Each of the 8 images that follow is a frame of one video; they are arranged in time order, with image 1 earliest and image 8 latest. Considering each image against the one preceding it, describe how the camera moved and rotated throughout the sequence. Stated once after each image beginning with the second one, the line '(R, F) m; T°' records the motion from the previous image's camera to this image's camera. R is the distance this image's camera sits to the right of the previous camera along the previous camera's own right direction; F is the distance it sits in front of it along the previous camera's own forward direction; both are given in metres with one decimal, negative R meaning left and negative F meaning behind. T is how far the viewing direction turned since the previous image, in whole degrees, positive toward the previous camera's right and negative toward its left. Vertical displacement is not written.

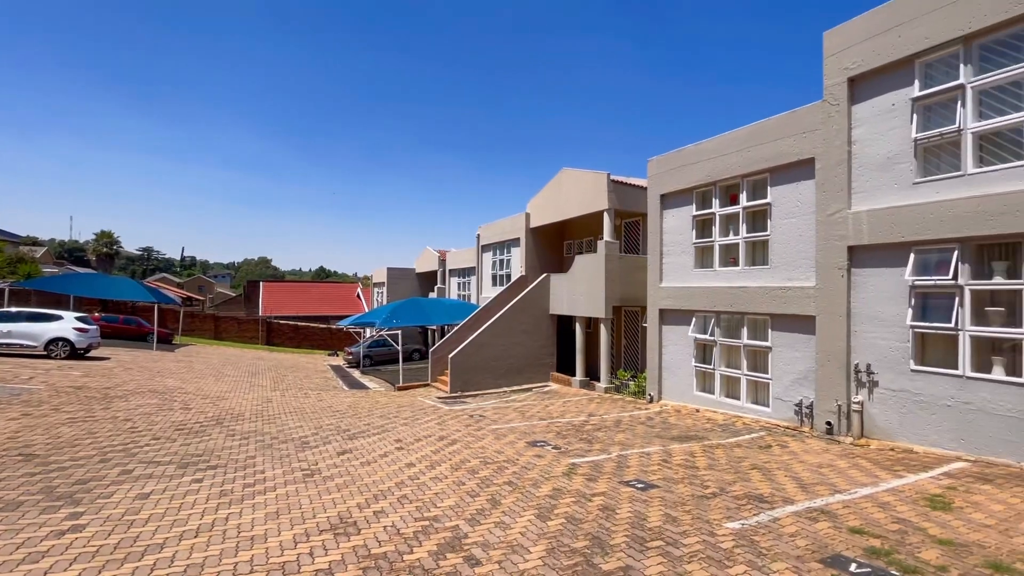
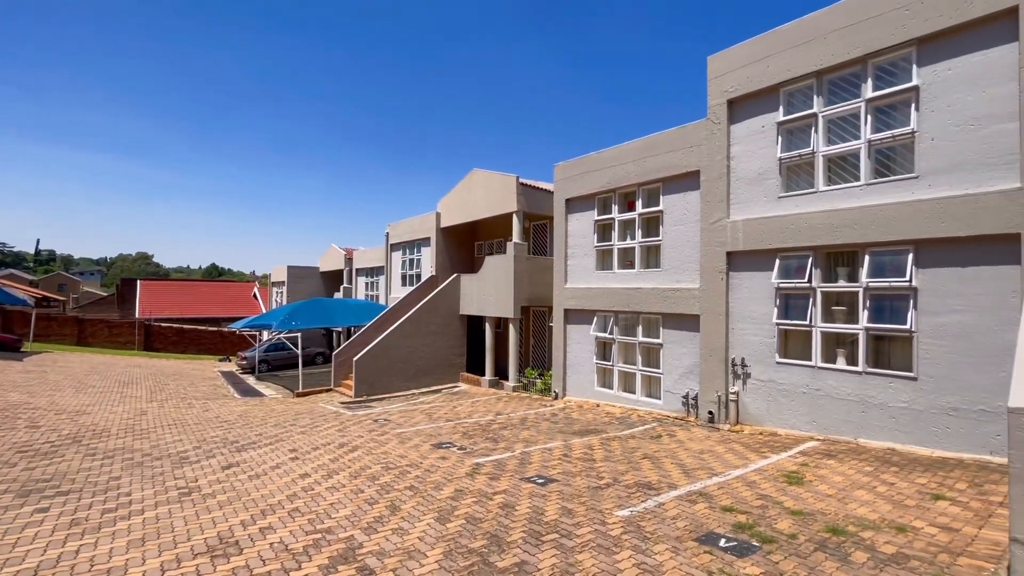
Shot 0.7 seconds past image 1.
(+0.1, 0.0) m; +10°
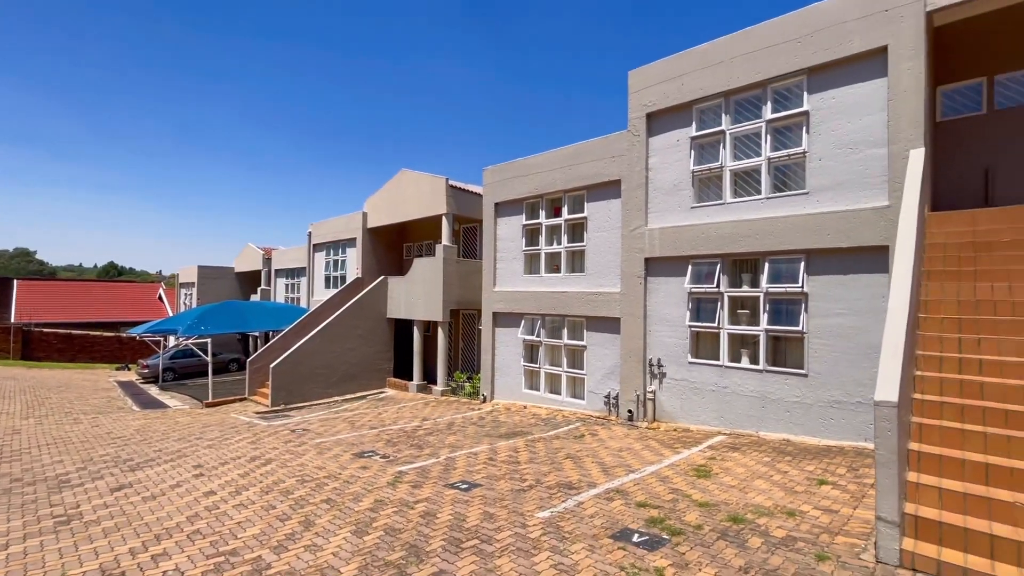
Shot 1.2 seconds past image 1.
(+0.1, 0.0) m; +8°
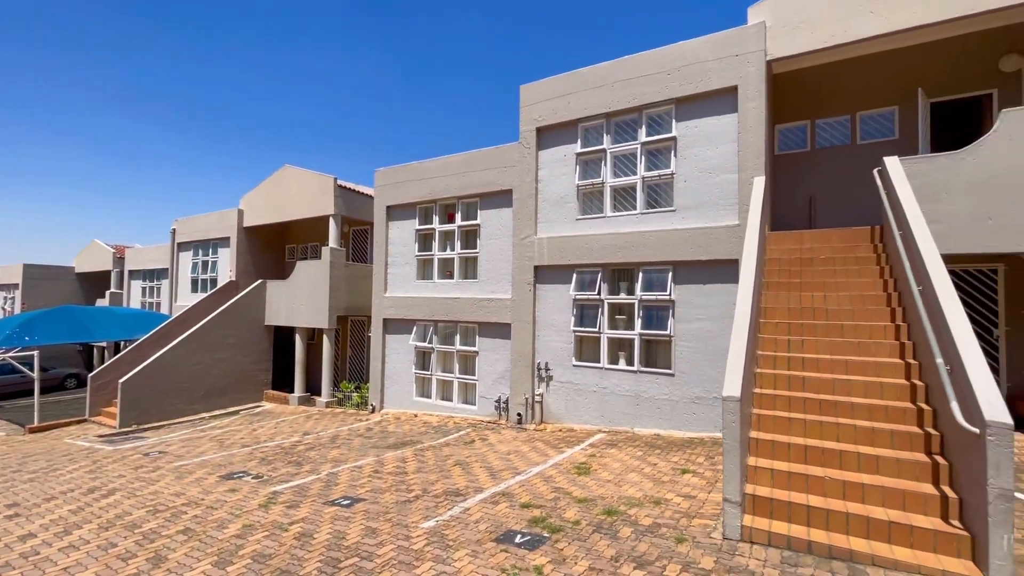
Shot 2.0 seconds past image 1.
(+0.1, 0.0) m; +12°
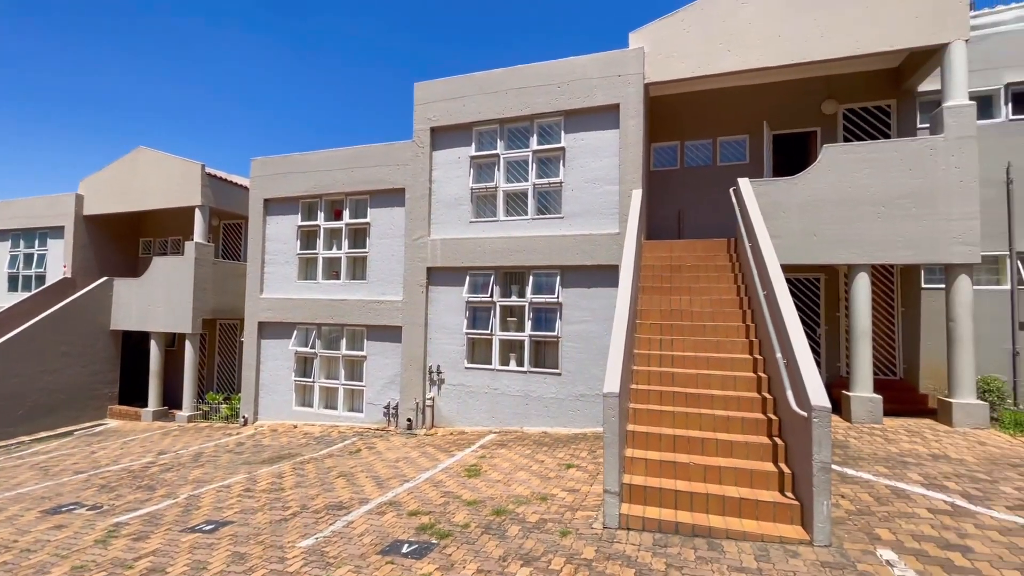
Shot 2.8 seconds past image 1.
(0.0, 0.0) m; +13°
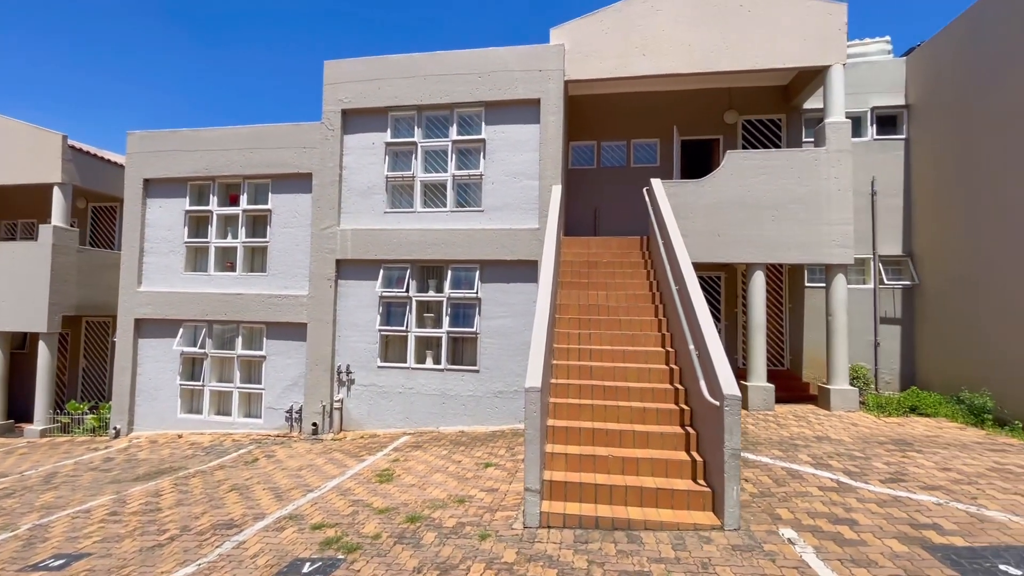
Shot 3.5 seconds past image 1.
(0.0, +0.2) m; +10°
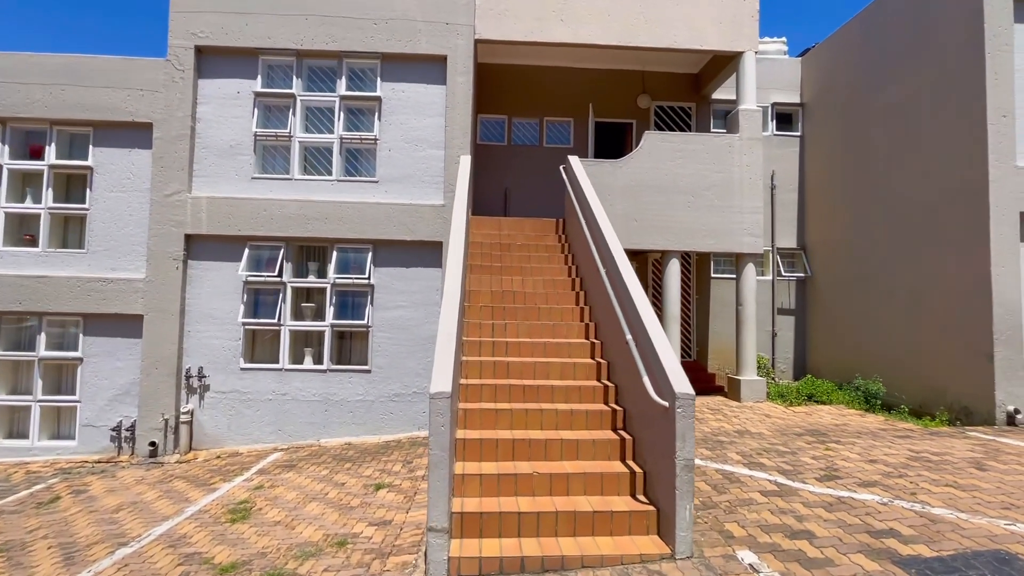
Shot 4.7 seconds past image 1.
(0.0, +1.1) m; +12°
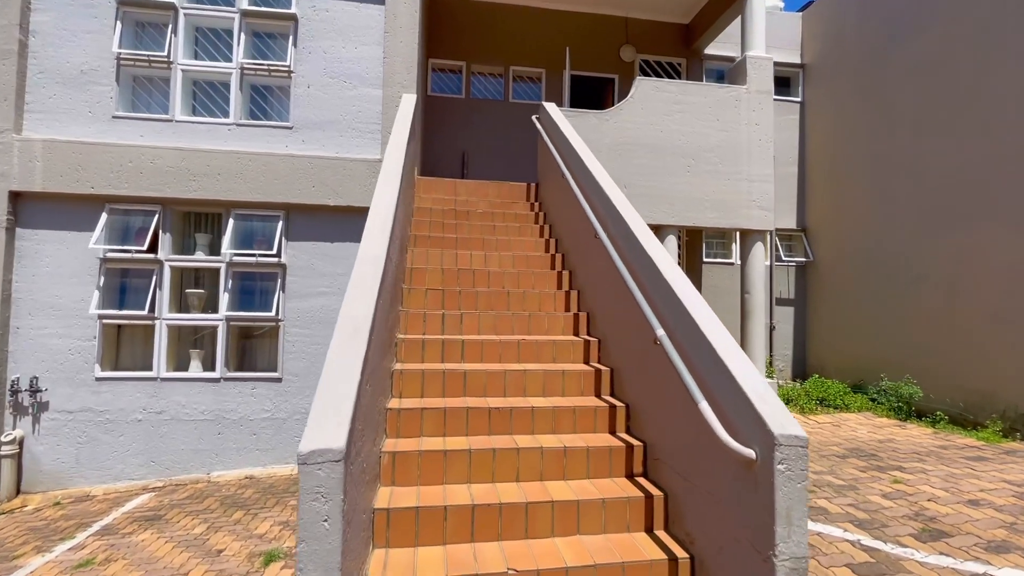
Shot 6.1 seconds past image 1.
(0.0, +1.7) m; +5°
